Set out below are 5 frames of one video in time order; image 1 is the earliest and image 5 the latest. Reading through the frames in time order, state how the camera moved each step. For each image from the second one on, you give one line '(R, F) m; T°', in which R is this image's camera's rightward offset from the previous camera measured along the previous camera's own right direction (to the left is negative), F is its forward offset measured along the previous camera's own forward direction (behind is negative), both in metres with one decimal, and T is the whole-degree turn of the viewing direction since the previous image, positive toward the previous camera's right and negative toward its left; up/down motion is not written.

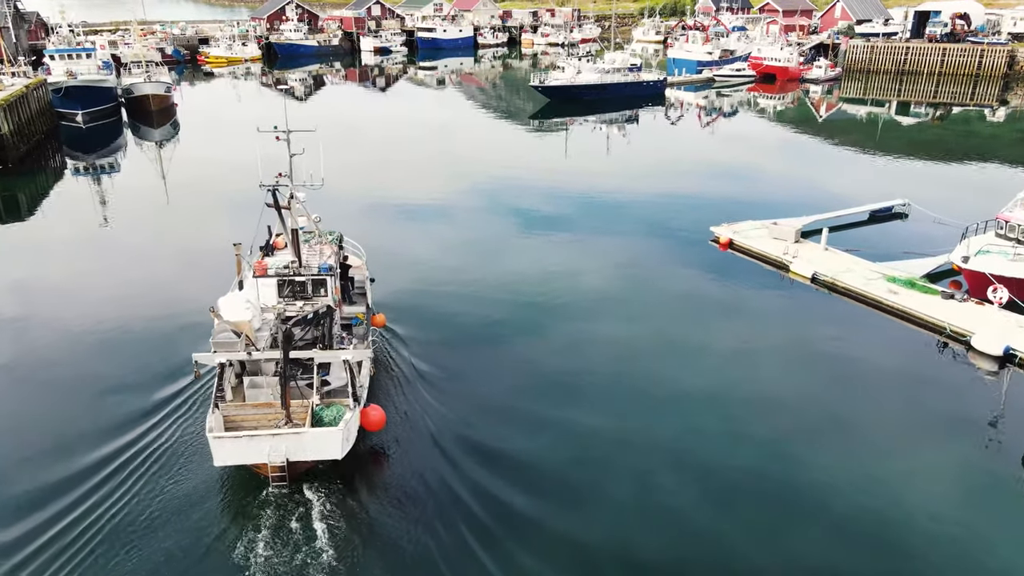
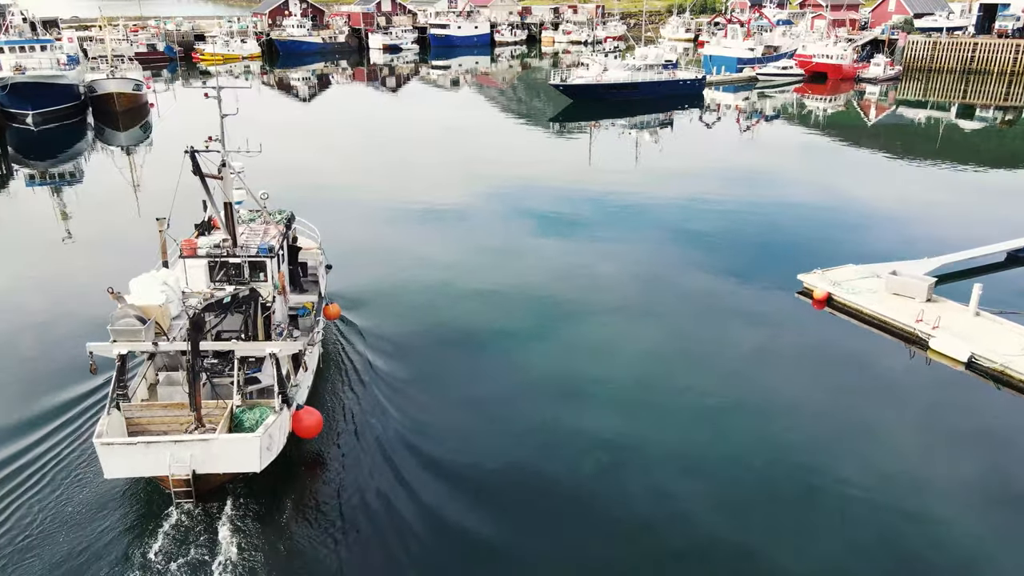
(+1.1, +2.8) m; -4°
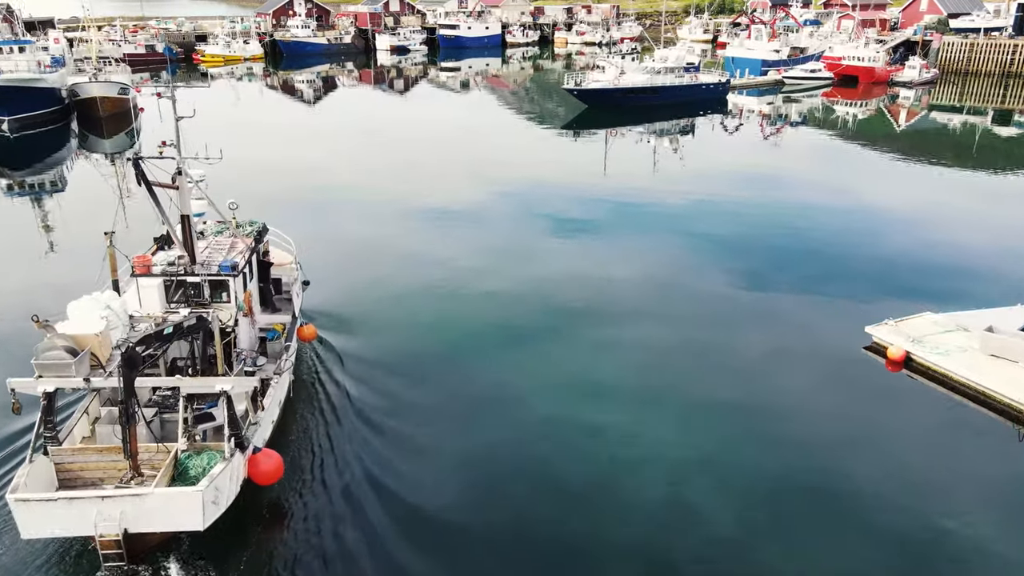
(+0.5, +1.1) m; -2°
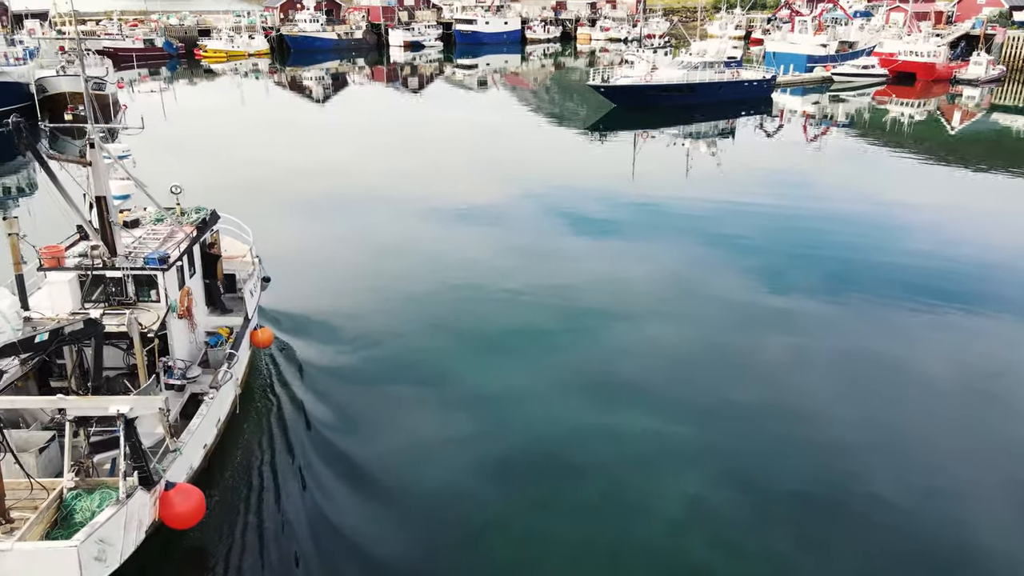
(+0.7, +1.9) m; -3°
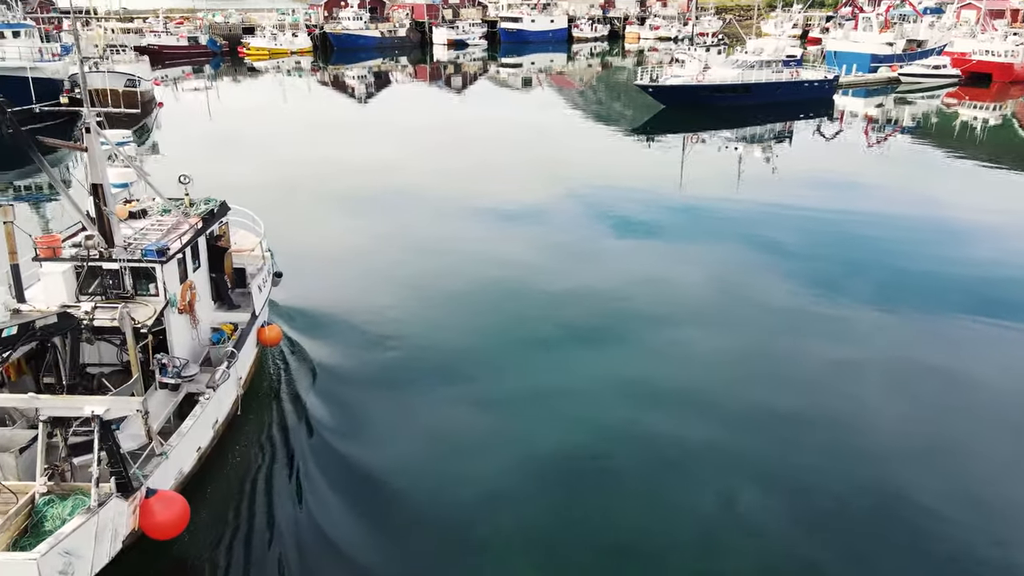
(+0.3, +0.8) m; -4°
